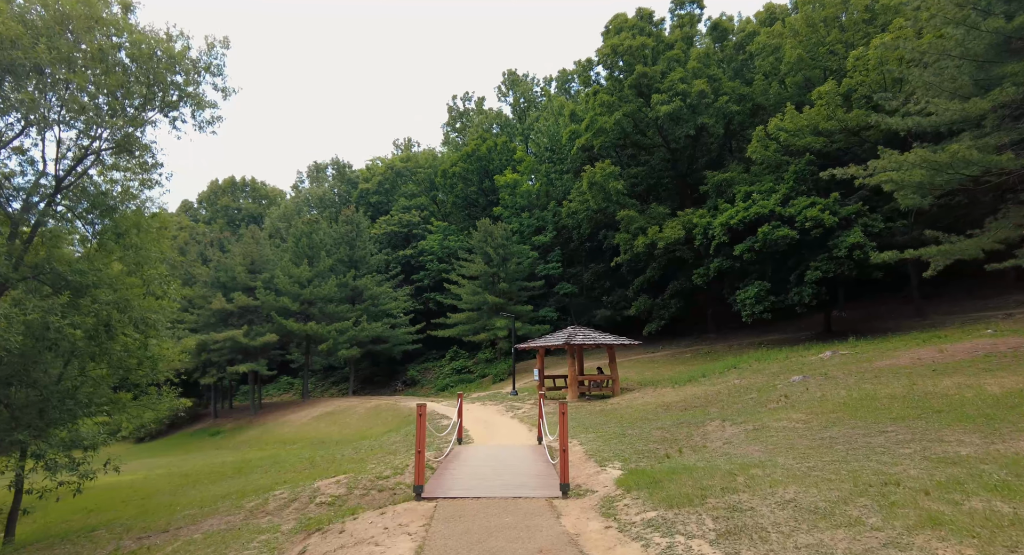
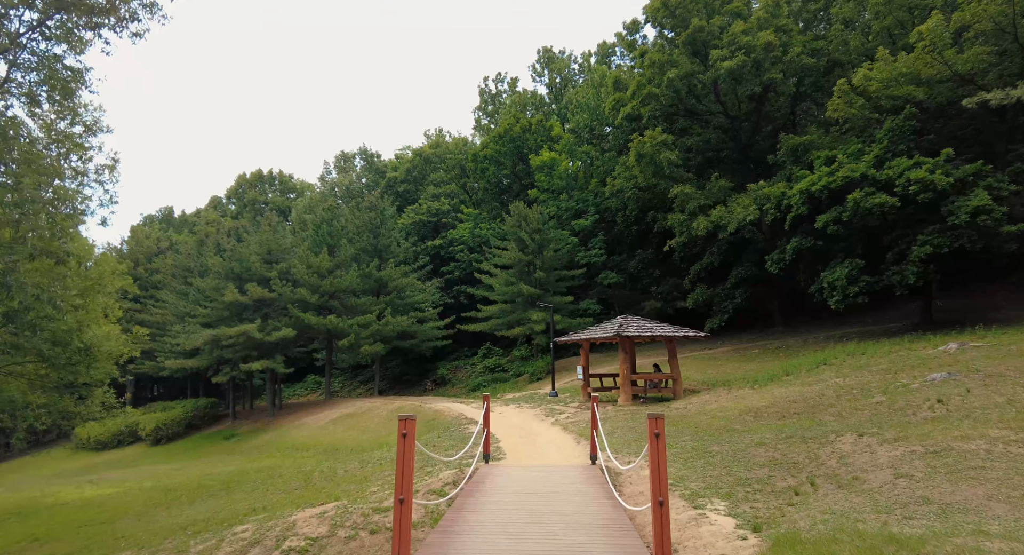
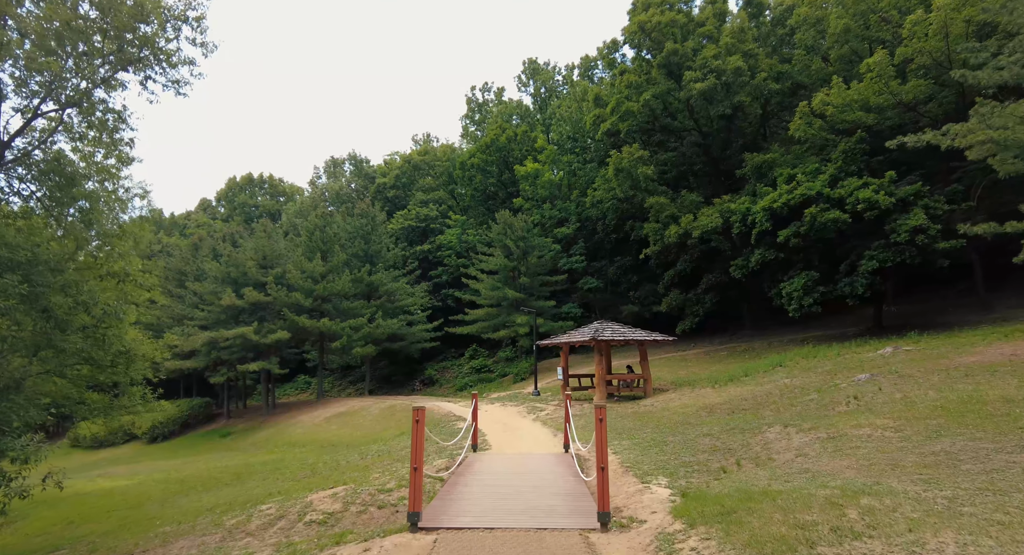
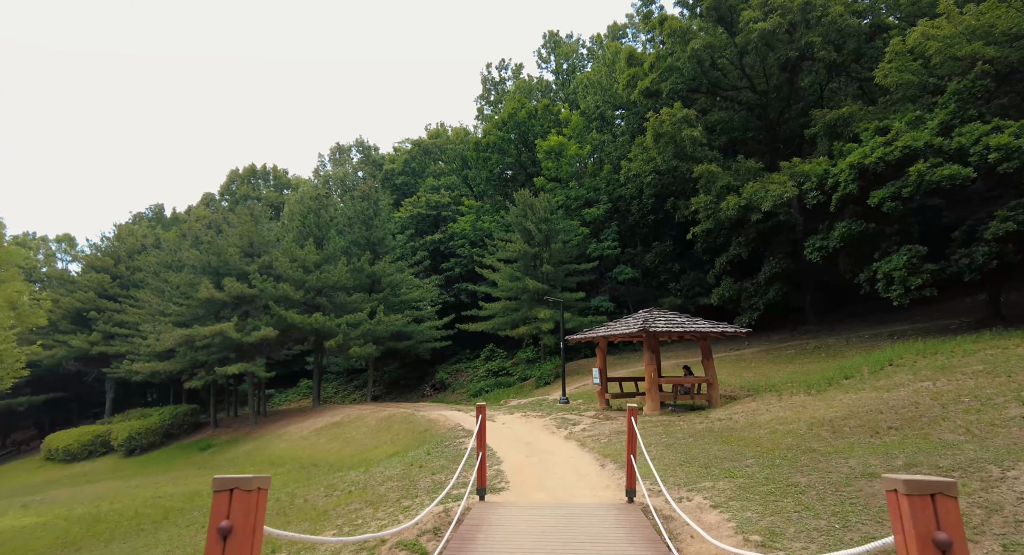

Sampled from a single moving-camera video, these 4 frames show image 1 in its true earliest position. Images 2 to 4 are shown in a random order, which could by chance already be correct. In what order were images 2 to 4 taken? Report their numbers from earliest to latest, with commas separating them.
3, 2, 4
